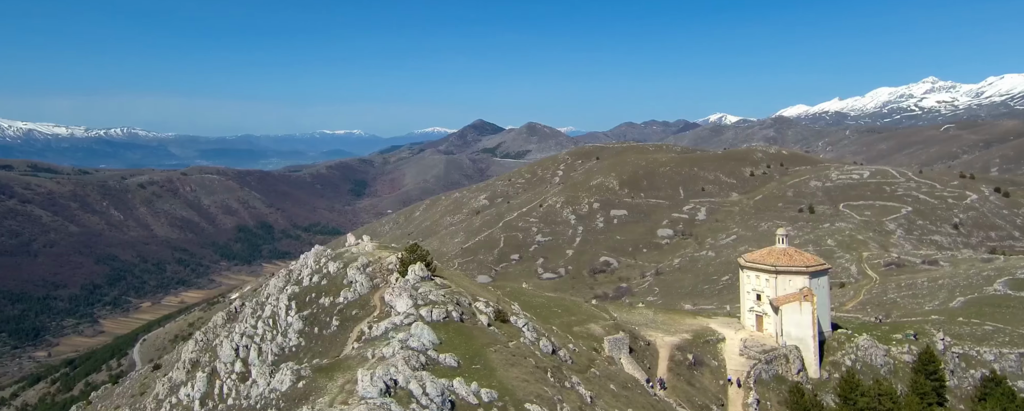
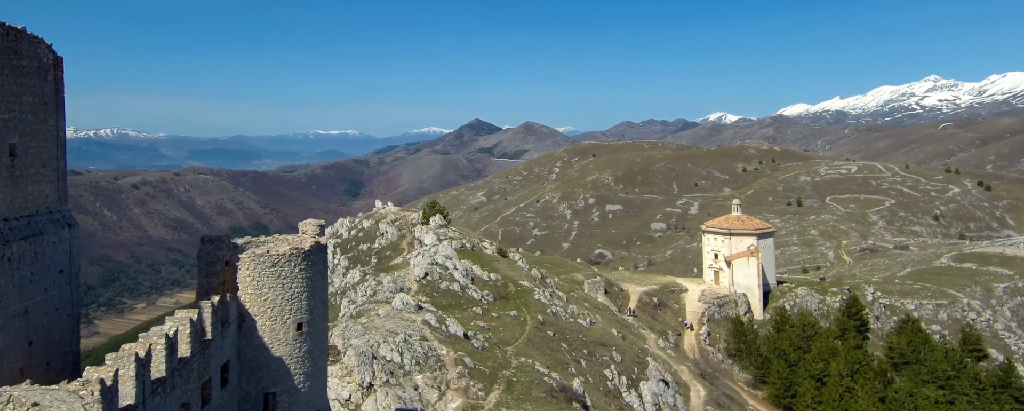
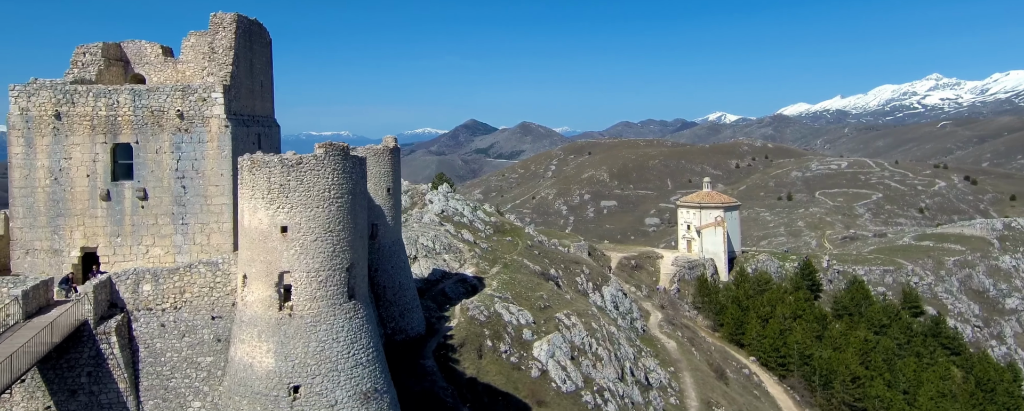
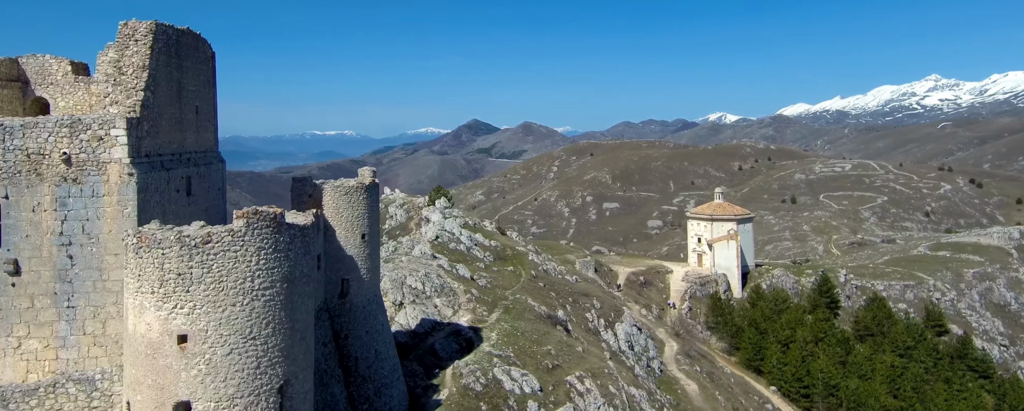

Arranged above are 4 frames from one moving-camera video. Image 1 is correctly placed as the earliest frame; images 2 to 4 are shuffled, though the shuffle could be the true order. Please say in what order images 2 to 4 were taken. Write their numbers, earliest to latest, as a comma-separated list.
2, 4, 3
